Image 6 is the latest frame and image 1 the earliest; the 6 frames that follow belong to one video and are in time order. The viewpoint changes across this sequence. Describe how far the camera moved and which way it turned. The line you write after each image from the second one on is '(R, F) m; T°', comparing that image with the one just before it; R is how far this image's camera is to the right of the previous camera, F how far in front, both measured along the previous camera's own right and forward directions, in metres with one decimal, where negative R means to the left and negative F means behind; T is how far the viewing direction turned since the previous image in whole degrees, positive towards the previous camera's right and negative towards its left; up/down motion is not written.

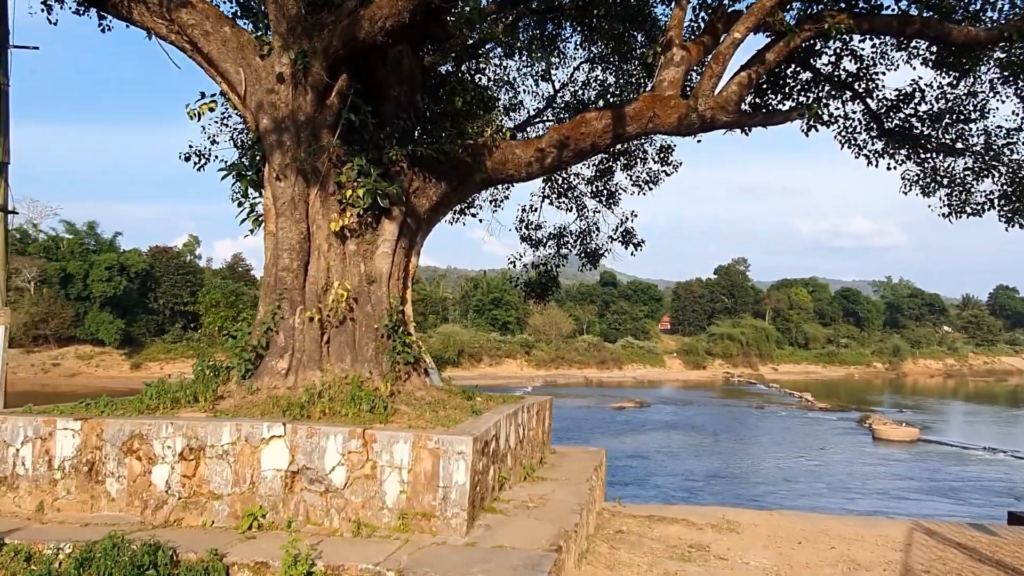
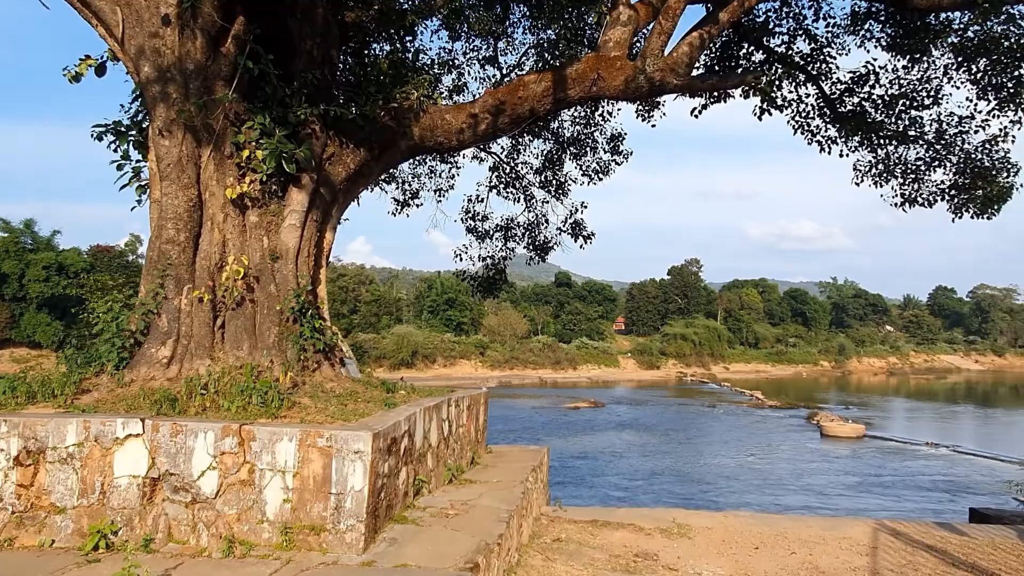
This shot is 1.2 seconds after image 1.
(+0.2, +0.5) m; +4°
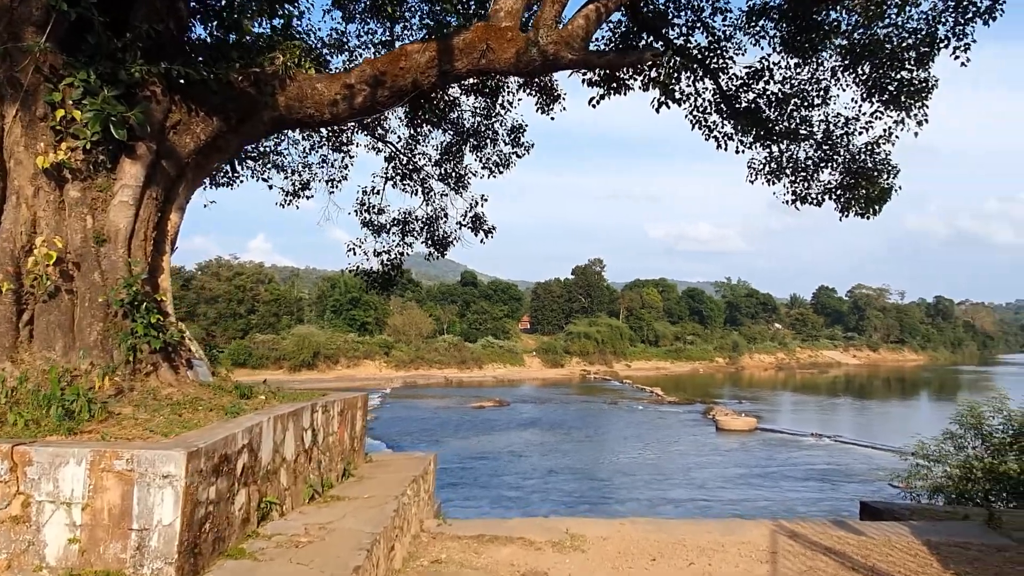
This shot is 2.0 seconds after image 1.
(+0.2, +0.4) m; +8°
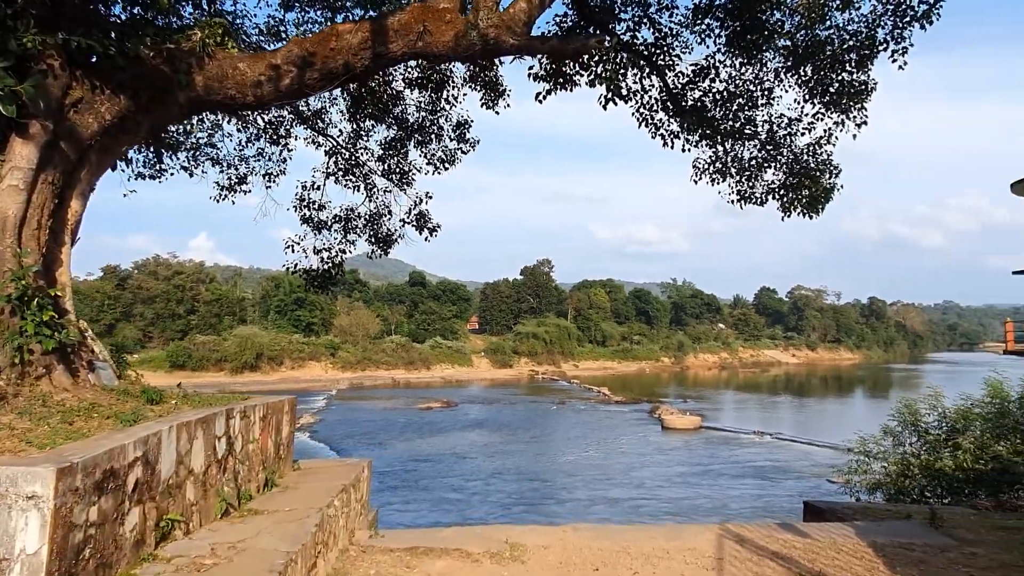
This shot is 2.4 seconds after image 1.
(+0.1, +0.2) m; +4°
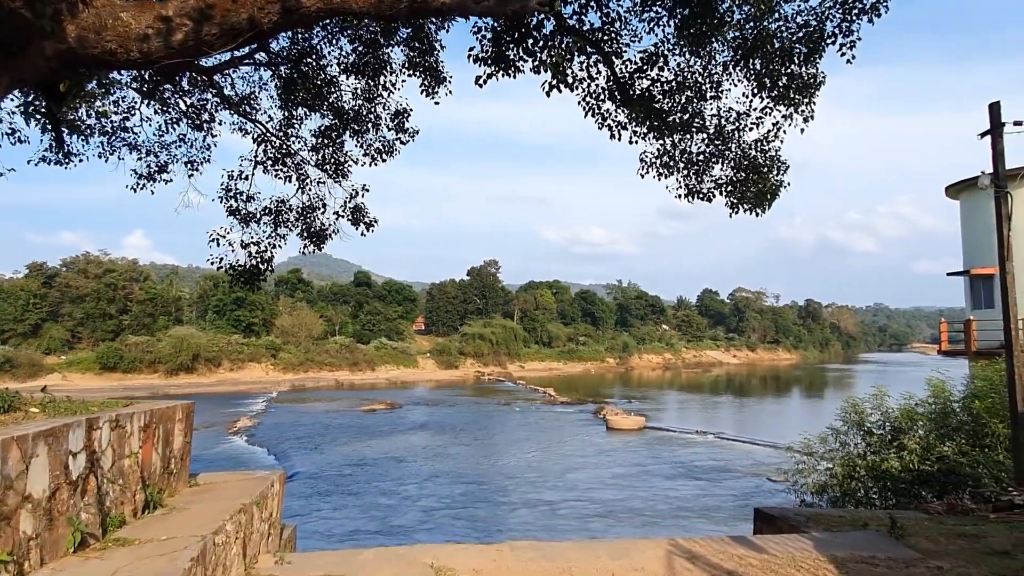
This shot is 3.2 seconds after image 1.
(+0.1, +0.4) m; +4°
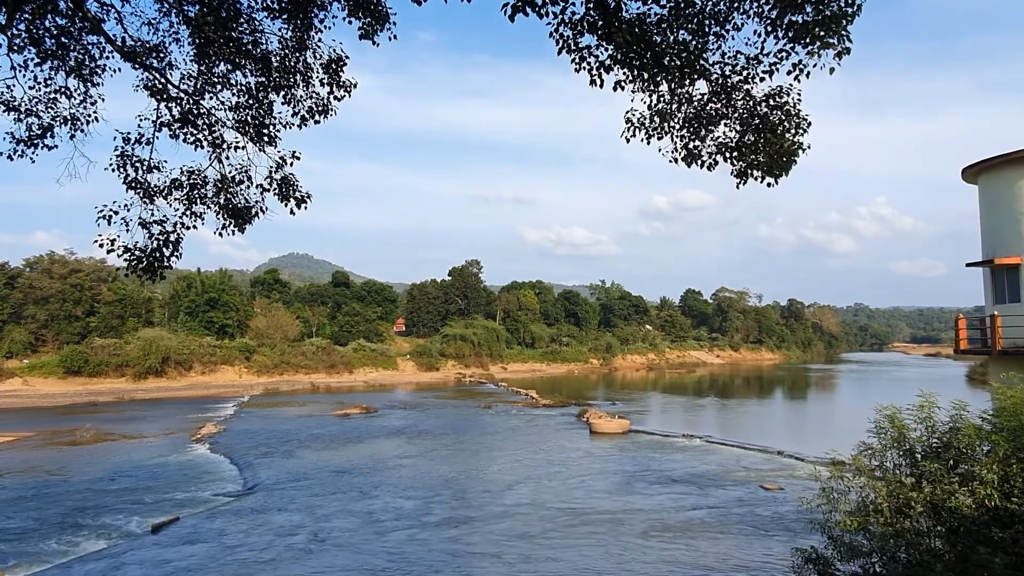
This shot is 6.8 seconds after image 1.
(+0.3, +1.7) m; +1°
